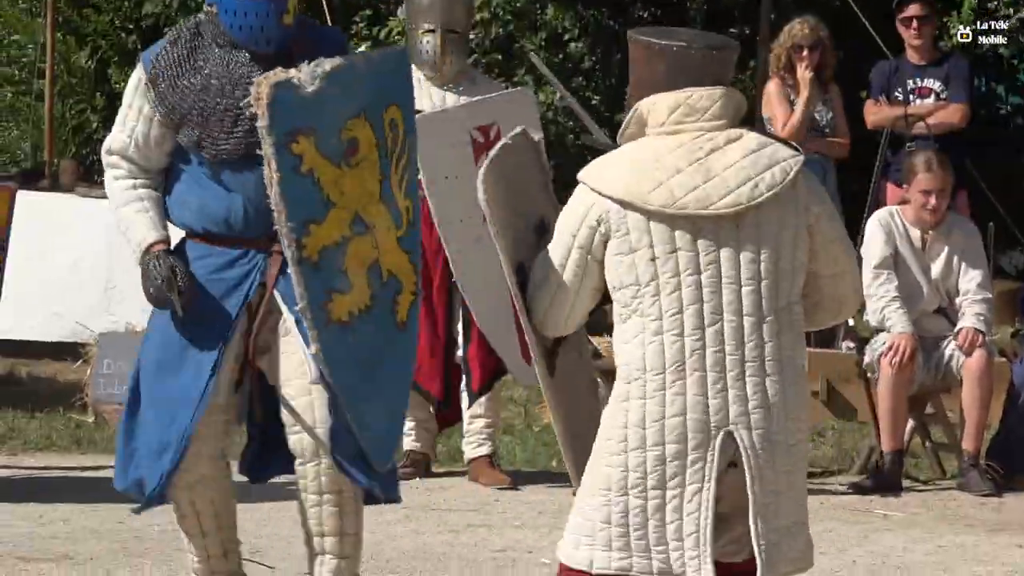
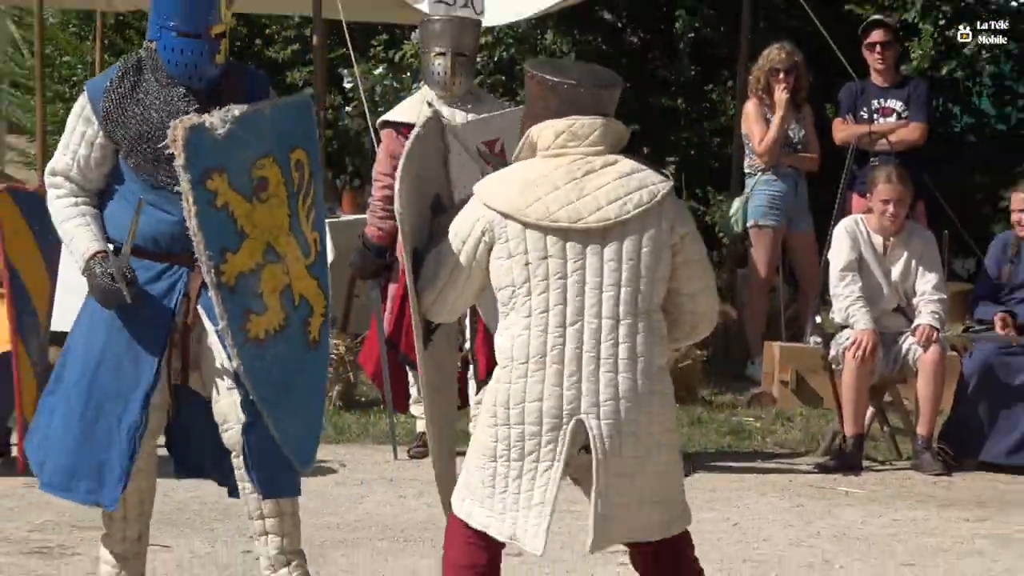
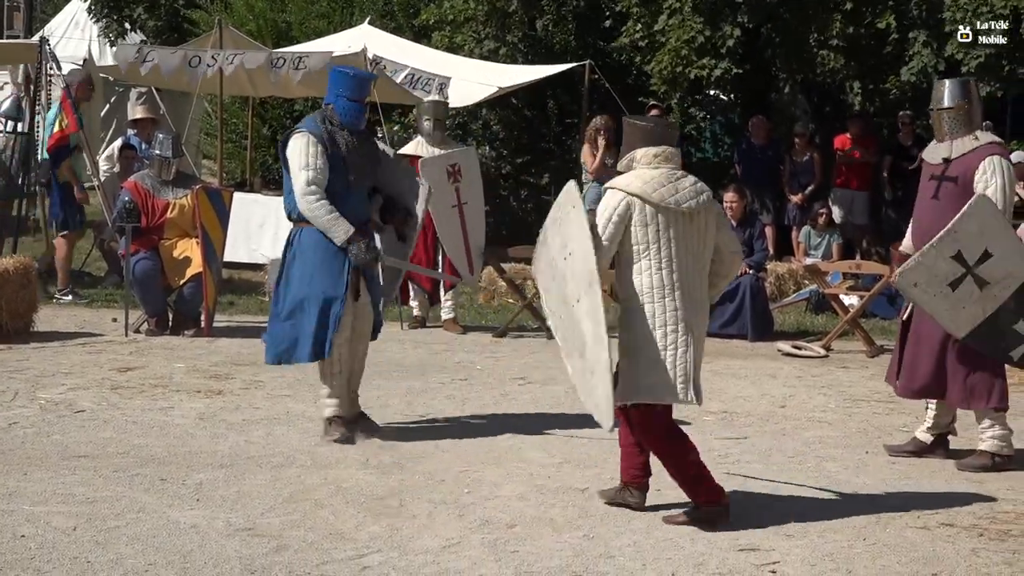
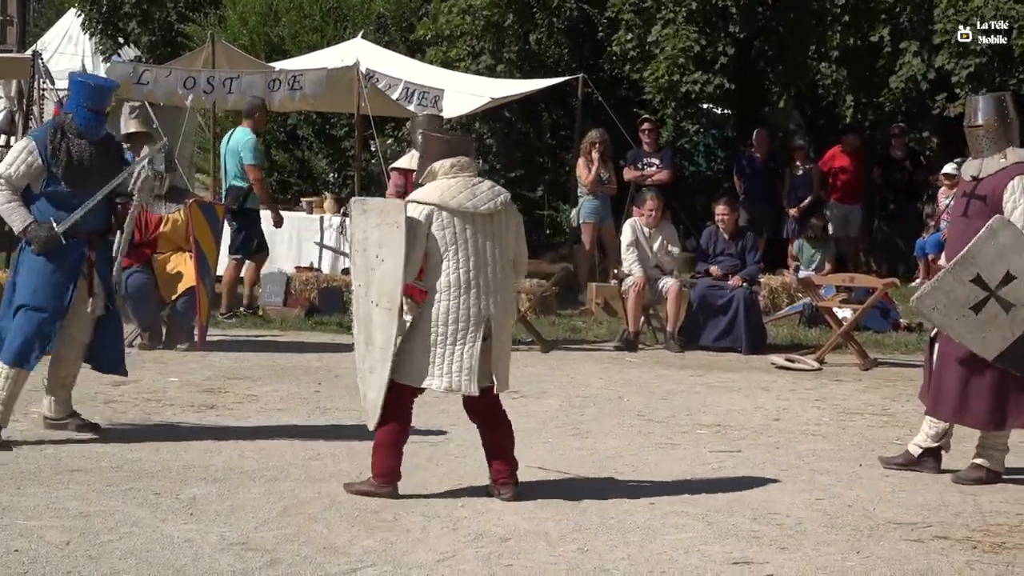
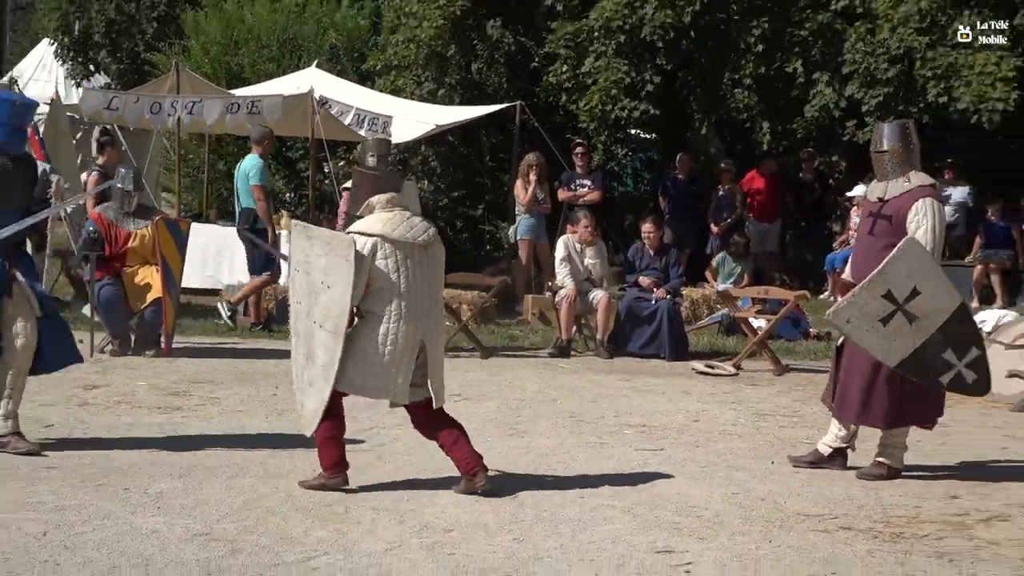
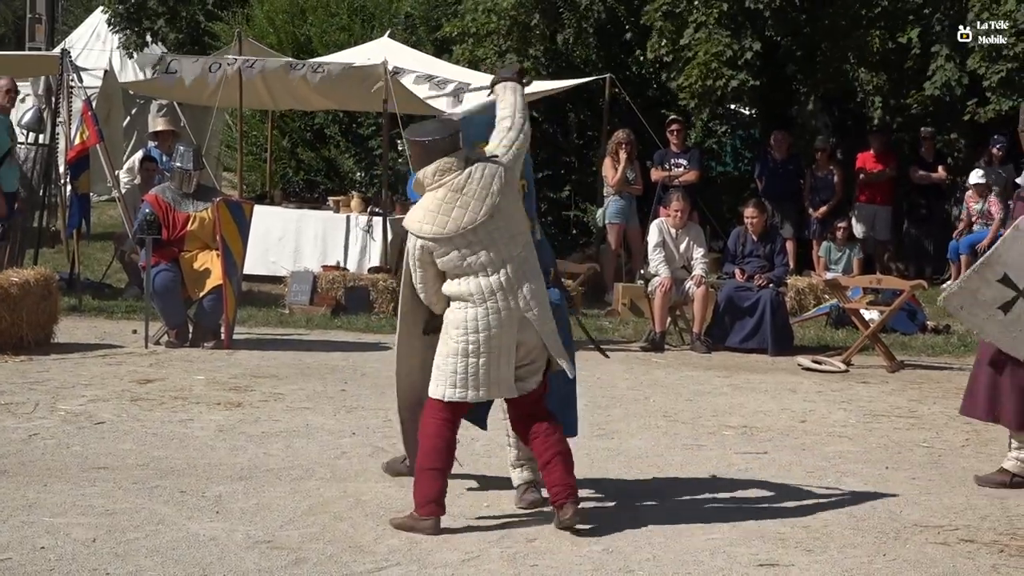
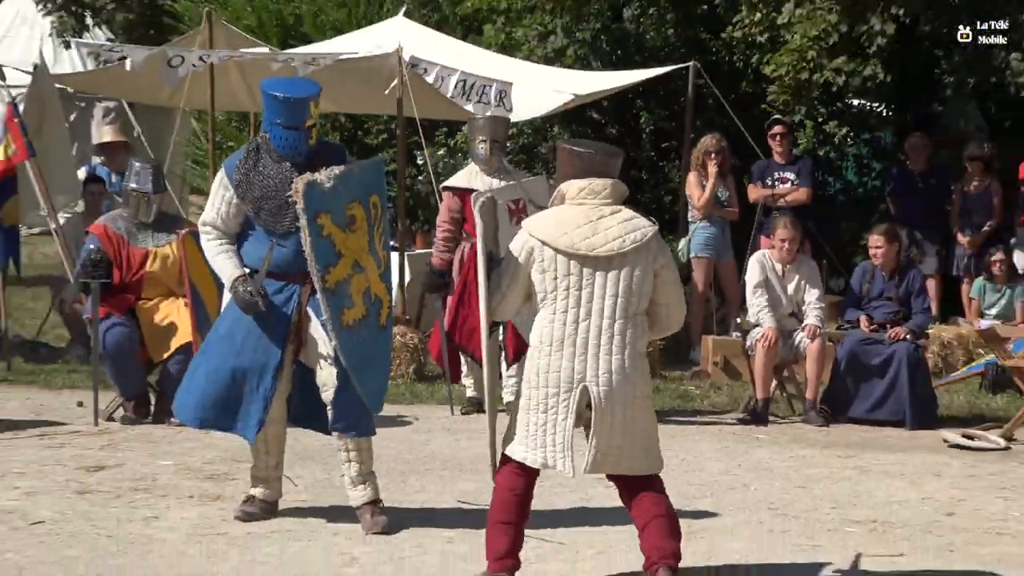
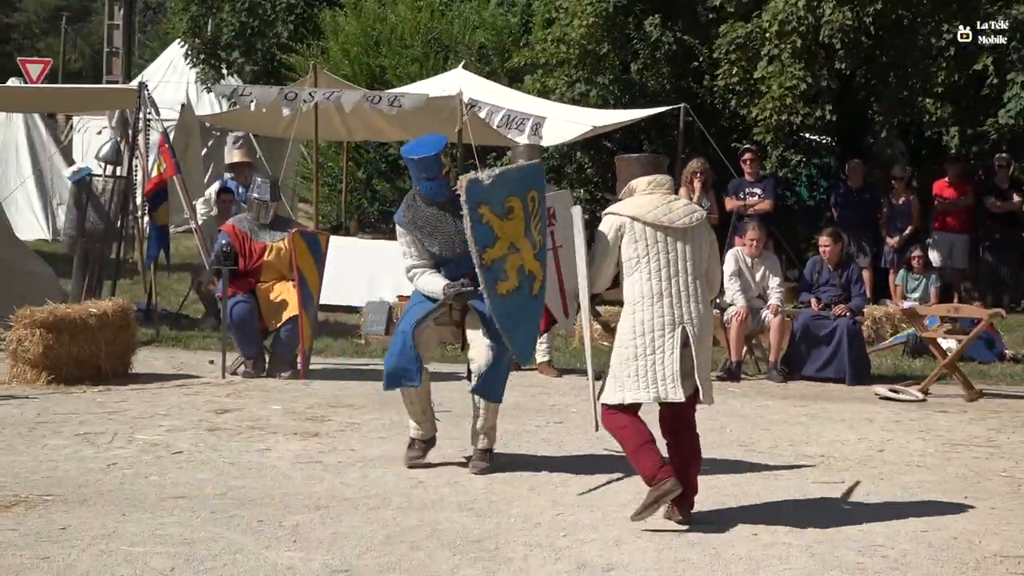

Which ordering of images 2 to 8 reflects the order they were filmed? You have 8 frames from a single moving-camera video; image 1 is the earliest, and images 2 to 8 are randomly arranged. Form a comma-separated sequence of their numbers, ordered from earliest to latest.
2, 7, 8, 6, 3, 4, 5
